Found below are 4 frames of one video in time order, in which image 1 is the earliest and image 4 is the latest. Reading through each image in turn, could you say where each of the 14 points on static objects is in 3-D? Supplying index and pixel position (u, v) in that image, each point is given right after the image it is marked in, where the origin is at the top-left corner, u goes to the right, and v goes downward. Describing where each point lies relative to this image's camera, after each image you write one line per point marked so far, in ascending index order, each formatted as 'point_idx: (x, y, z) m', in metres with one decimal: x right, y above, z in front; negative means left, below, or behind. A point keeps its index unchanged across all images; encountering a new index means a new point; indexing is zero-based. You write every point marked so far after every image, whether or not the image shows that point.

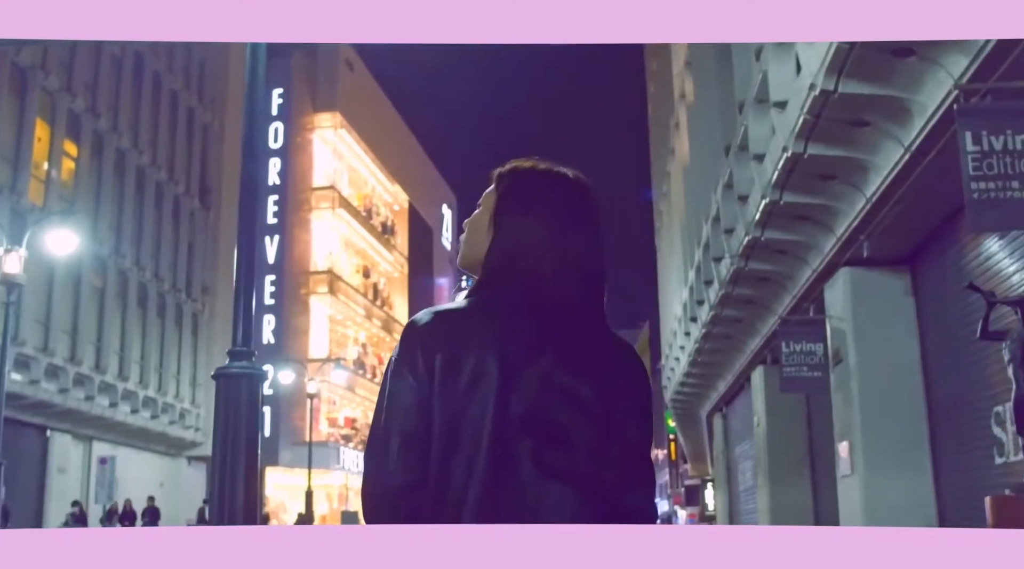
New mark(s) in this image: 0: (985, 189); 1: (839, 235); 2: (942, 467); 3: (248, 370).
0: (+2.7, +0.5, +6.3) m
1: (+3.3, +0.5, +11.3) m
2: (+4.2, -1.8, +10.8) m
3: (-1.4, -0.4, +5.6) m
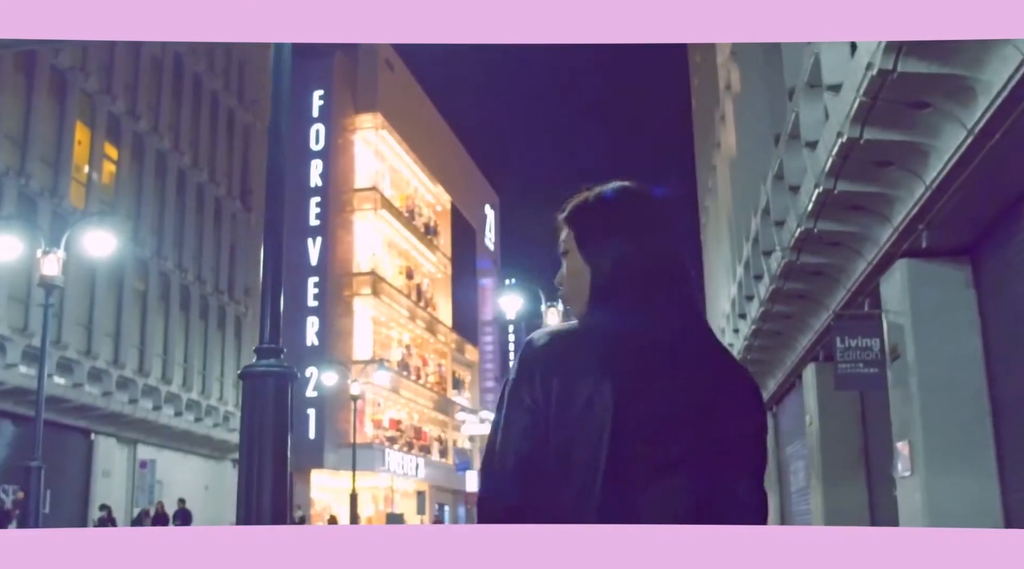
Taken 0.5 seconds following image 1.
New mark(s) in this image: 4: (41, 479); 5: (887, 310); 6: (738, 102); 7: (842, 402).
0: (+2.9, +0.6, +5.9) m
1: (+3.7, +0.6, +10.8) m
2: (+4.6, -1.7, +10.3) m
3: (-1.2, -0.4, +5.3) m
4: (-6.0, -2.5, +14.1) m
5: (+3.9, -0.3, +11.7) m
6: (+3.3, +2.6, +16.1) m
7: (+4.9, -1.8, +16.5) m
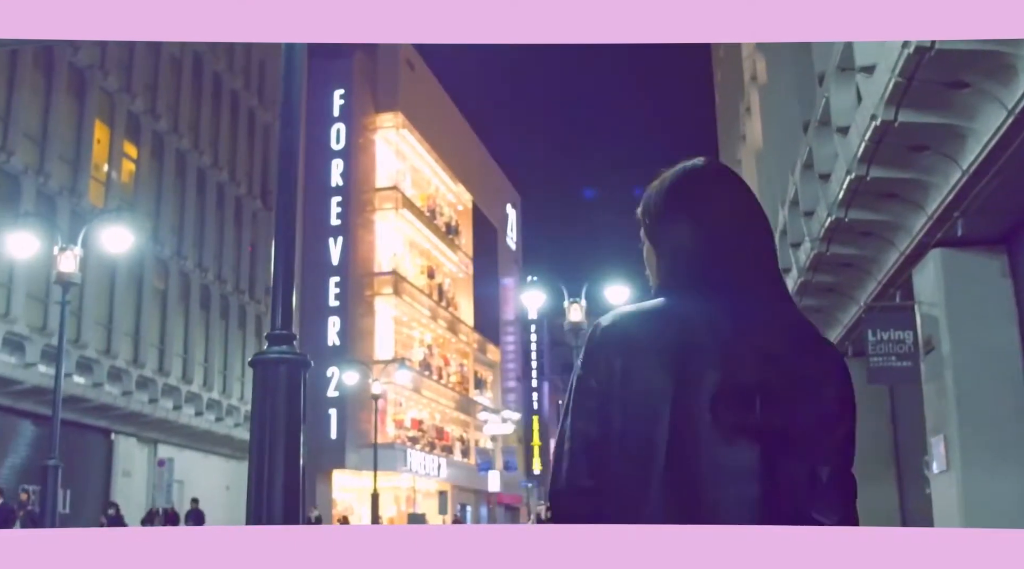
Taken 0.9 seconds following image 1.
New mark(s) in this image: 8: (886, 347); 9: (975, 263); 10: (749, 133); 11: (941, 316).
0: (+3.0, +0.7, +5.5) m
1: (+3.9, +0.7, +10.4) m
2: (+4.8, -1.6, +9.9) m
3: (-1.1, -0.3, +5.1) m
4: (-5.7, -2.4, +14.0) m
5: (+4.2, -0.2, +11.4) m
6: (+3.6, +2.7, +15.7) m
7: (+5.2, -1.7, +16.1) m
8: (+3.9, -0.7, +11.6) m
9: (+4.5, +0.2, +10.7) m
10: (+3.9, +2.5, +18.3) m
11: (+4.1, -0.3, +10.7) m
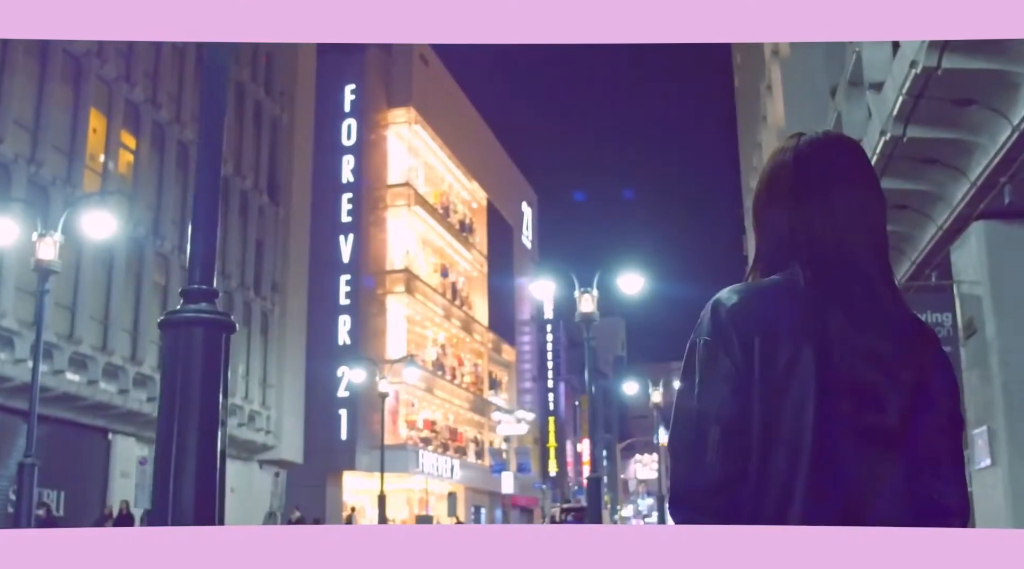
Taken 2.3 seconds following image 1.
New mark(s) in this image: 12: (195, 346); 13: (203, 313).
0: (+2.9, +0.9, +4.6) m
1: (+3.9, +0.9, +9.5) m
2: (+4.8, -1.4, +9.0) m
3: (-1.2, -0.1, +4.2) m
4: (-5.6, -2.3, +13.2) m
5: (+4.2, 0.0, +10.4) m
6: (+3.6, +2.9, +14.8) m
7: (+5.3, -1.5, +15.2) m
8: (+3.9, -0.5, +10.7) m
9: (+4.5, +0.4, +9.8) m
10: (+4.0, +2.7, +17.3) m
11: (+4.1, -0.1, +9.8) m
12: (-1.2, -0.3, +4.2) m
13: (-1.2, -0.1, +4.2) m
